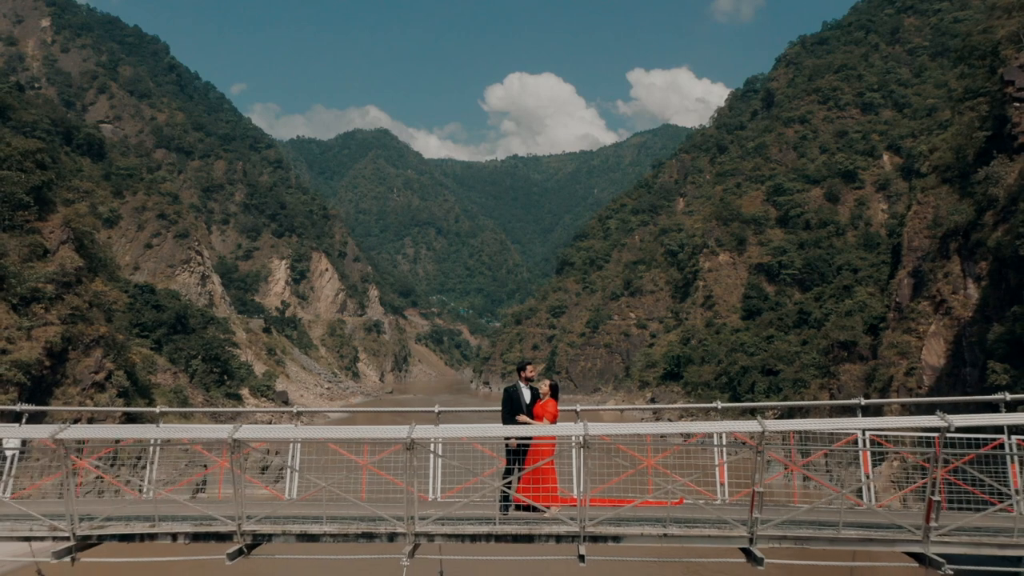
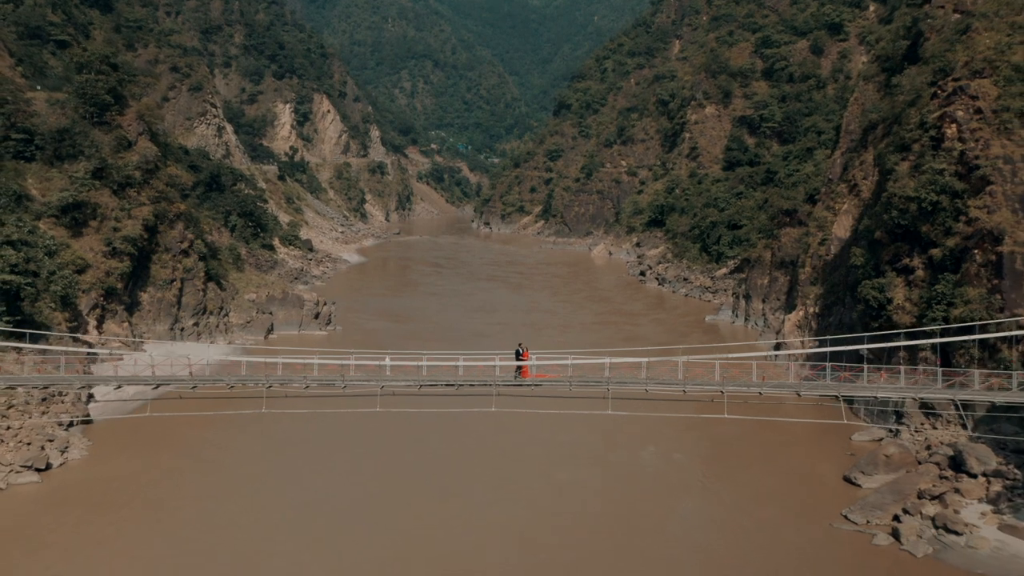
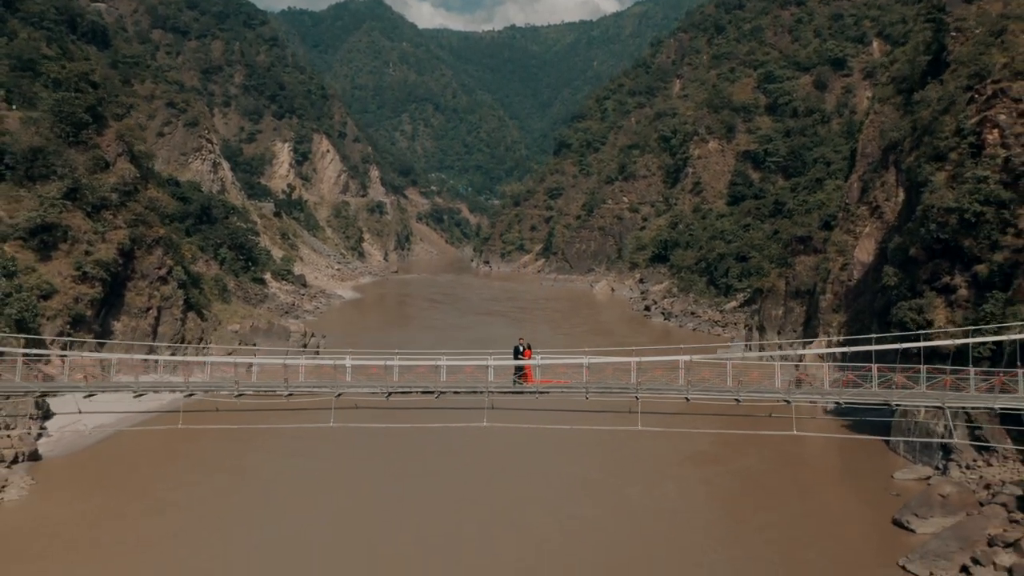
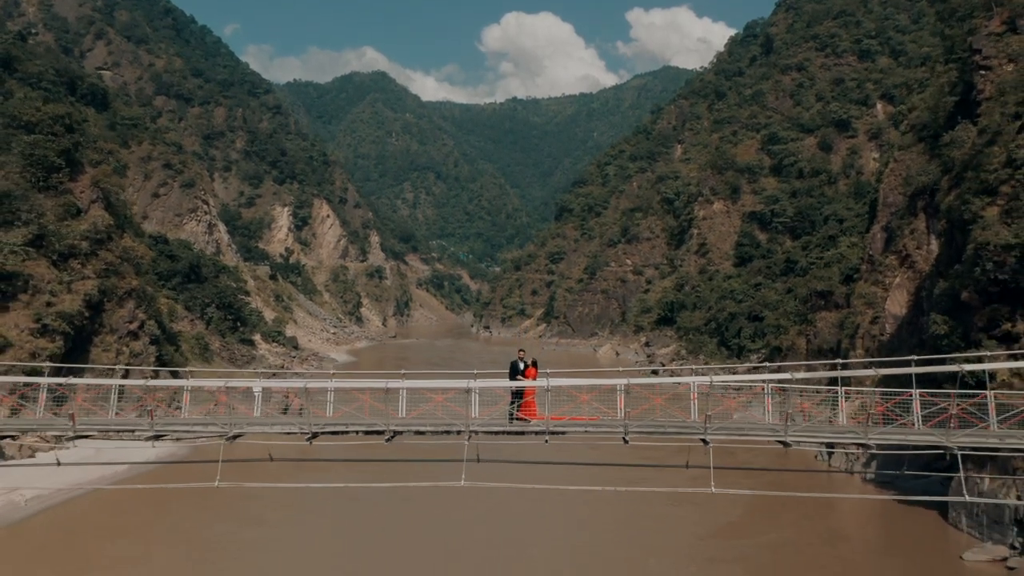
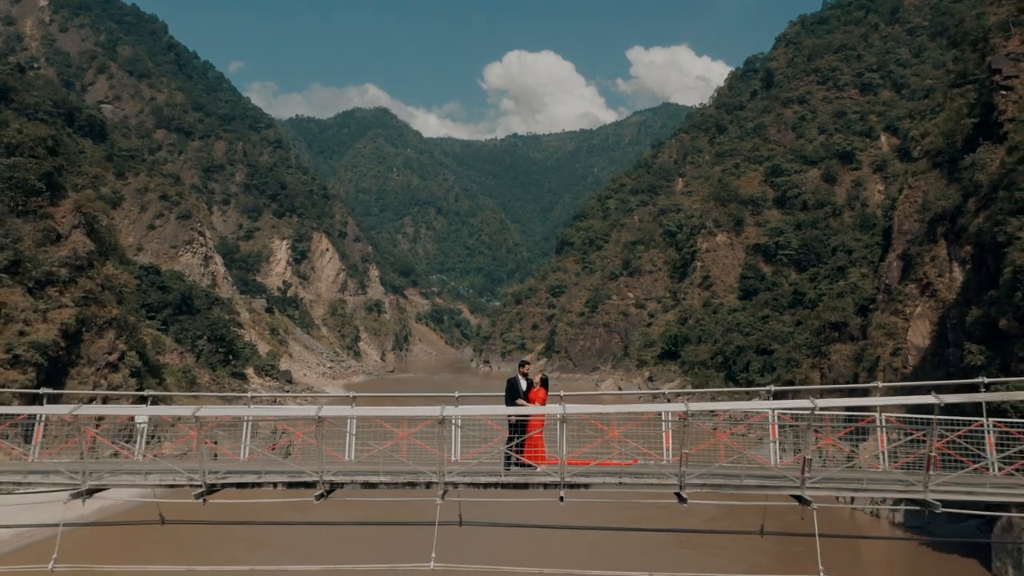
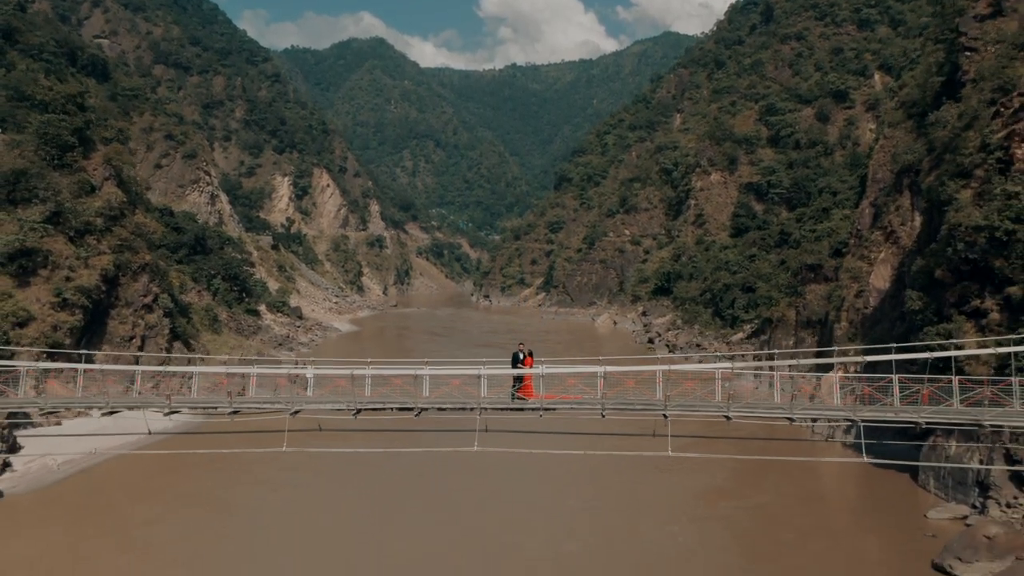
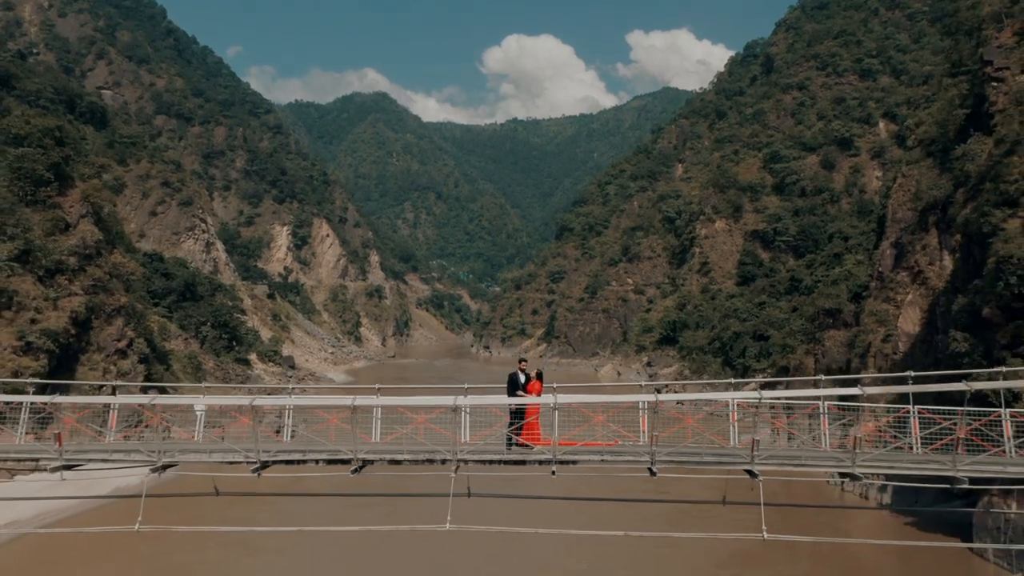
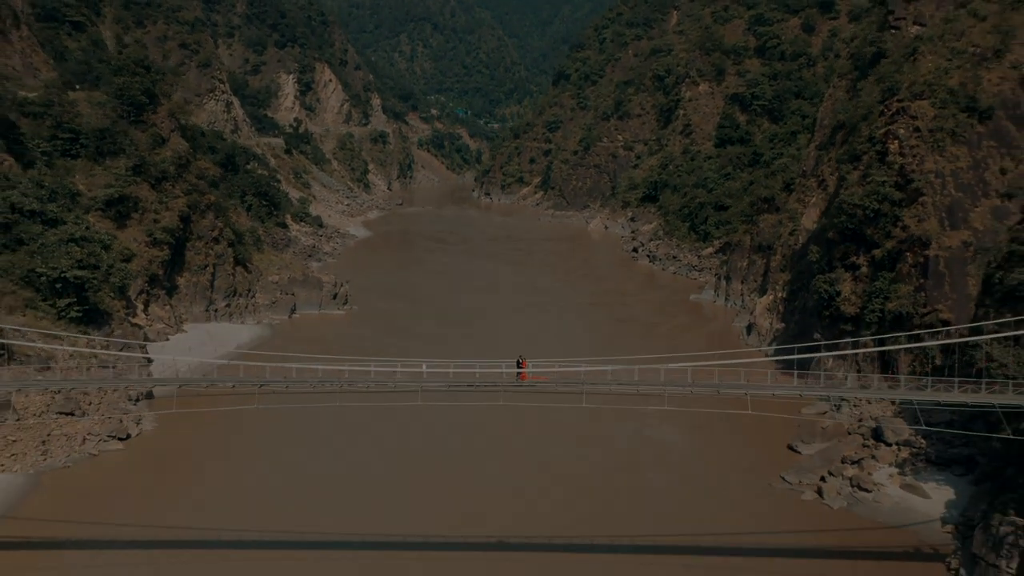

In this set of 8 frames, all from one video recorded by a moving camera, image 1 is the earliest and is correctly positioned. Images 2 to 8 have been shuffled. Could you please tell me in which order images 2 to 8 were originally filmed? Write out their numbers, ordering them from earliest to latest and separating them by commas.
5, 7, 4, 6, 3, 2, 8
